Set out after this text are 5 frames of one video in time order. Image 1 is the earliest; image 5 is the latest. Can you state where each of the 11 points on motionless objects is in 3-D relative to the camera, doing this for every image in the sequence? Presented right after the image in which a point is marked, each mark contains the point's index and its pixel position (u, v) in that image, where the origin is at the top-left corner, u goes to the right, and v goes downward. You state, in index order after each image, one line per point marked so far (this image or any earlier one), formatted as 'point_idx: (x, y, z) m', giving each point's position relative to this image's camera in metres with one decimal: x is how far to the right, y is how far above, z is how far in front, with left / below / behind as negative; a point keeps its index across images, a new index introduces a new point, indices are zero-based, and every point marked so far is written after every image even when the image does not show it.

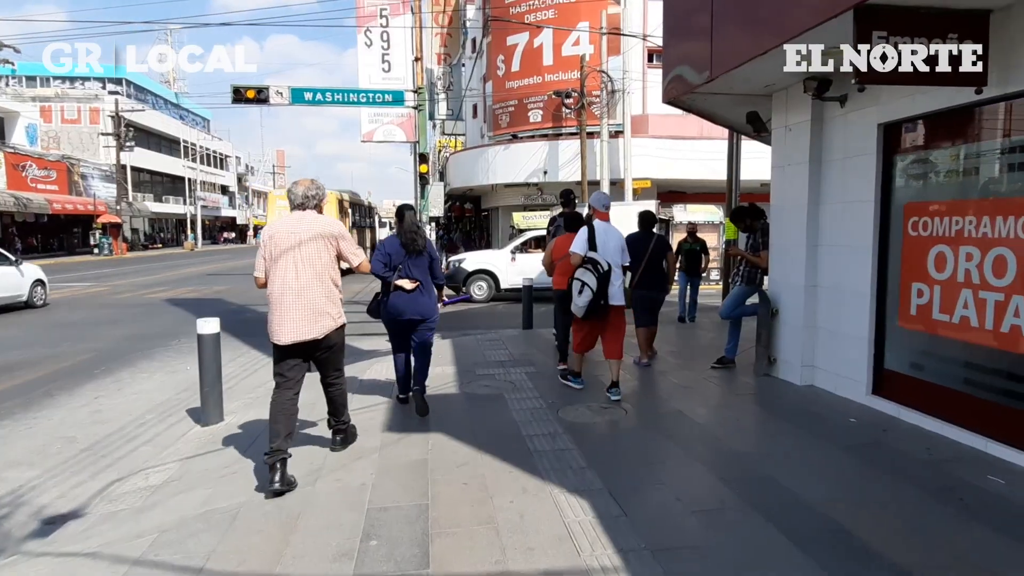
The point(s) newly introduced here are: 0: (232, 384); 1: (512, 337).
0: (-3.4, -1.2, +7.7) m
1: (0.0, -0.7, +9.4) m
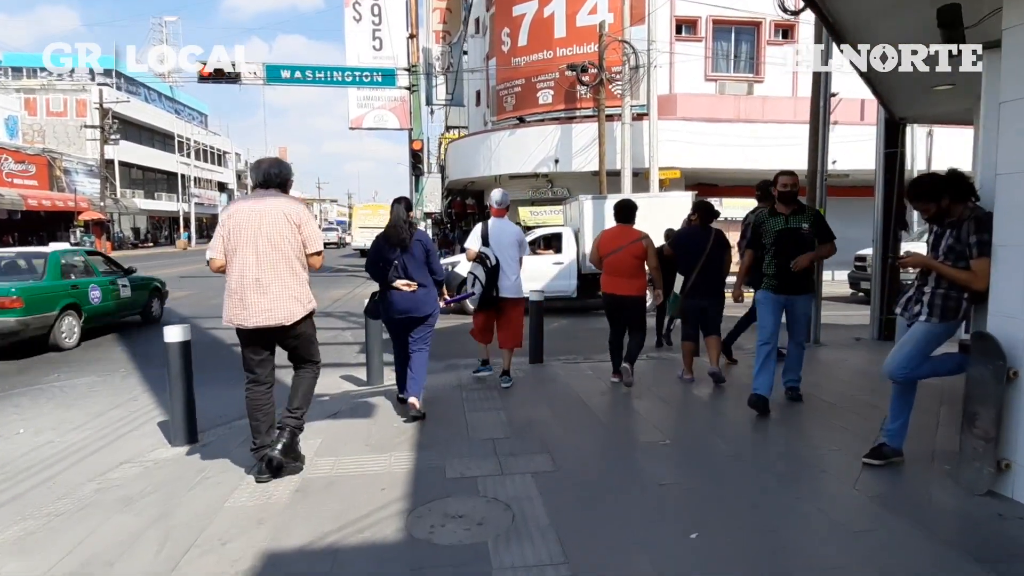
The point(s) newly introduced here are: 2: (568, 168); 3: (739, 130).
0: (-3.4, -1.4, +4.7) m
1: (0.0, -0.9, +6.4) m
2: (+1.6, +3.6, +18.6) m
3: (+6.7, +4.6, +18.3) m
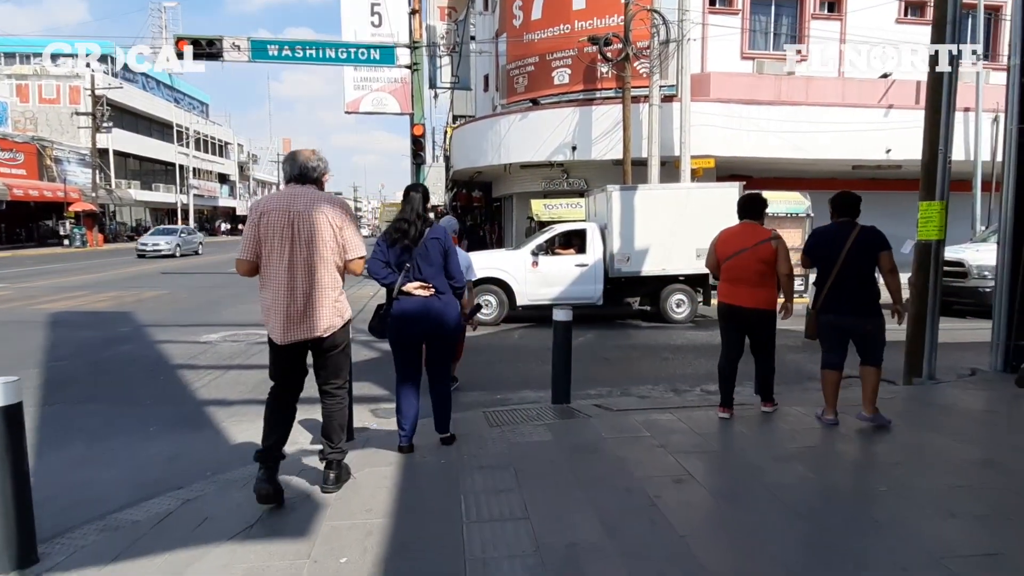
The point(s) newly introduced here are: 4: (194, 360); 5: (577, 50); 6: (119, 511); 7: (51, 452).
0: (-3.3, -1.5, +2.8) m
1: (+0.2, -1.1, +4.4) m
2: (+2.0, +3.5, +16.5) m
3: (+7.0, +4.5, +16.2) m
4: (-4.2, -1.0, +8.3) m
5: (+1.8, +6.5, +16.9) m
6: (-2.5, -1.4, +3.9) m
7: (-3.7, -1.3, +5.0) m
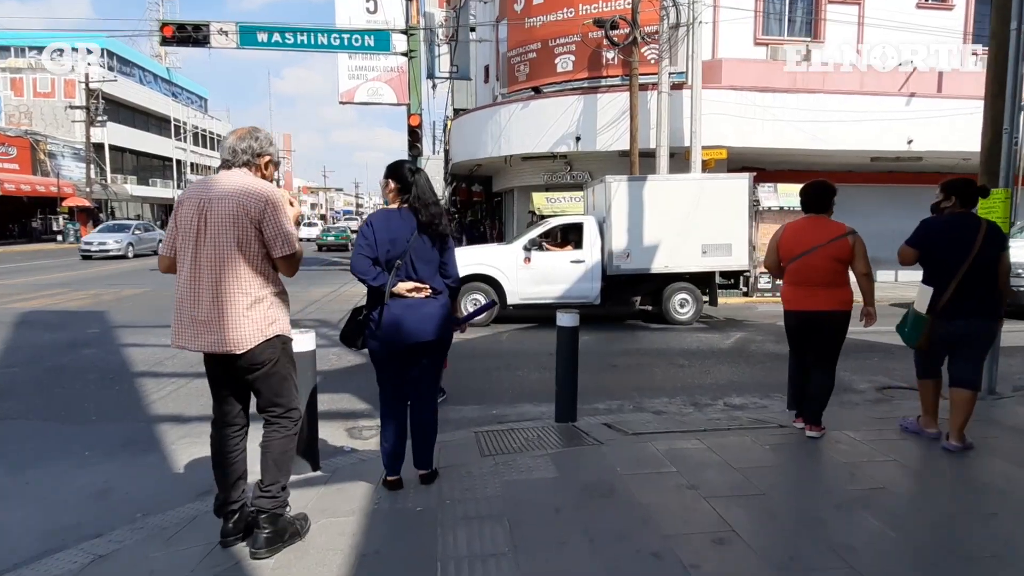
0: (-3.4, -1.5, +2.0) m
1: (+0.2, -1.1, +3.6) m
2: (+2.0, +3.6, +15.7) m
3: (+7.0, +4.6, +15.3) m
4: (-4.2, -0.9, +7.5) m
5: (+1.8, +6.5, +16.0) m
6: (-2.5, -1.4, +3.1) m
7: (-3.7, -1.3, +4.2) m
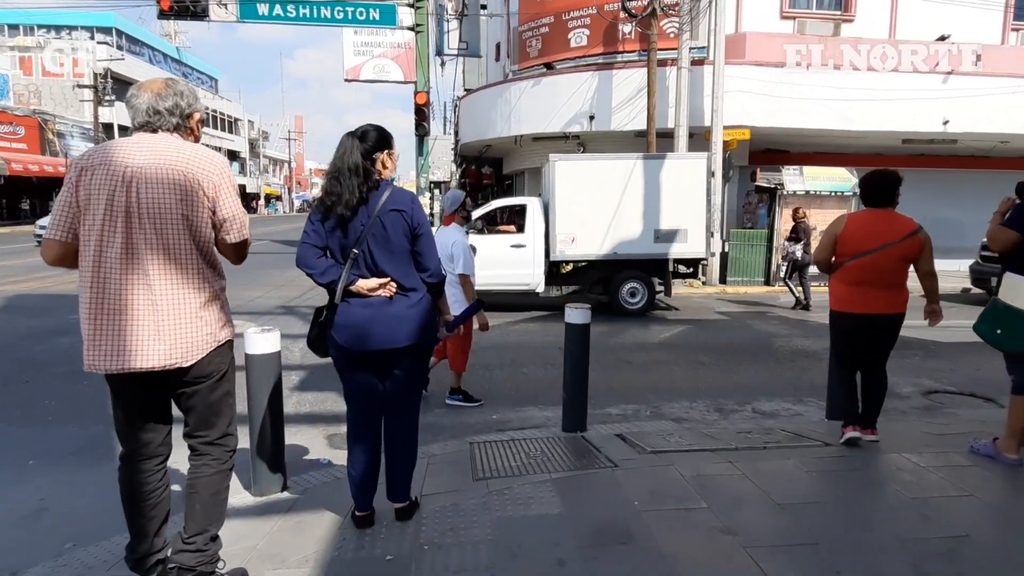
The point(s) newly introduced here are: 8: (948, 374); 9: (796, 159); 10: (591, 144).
0: (-3.4, -1.5, +1.5) m
1: (+0.1, -1.1, +3.0) m
2: (+2.2, +3.9, +14.9) m
3: (+7.3, +4.8, +14.4) m
4: (-4.2, -0.8, +6.9) m
5: (+2.1, +6.8, +15.2) m
6: (-2.5, -1.4, +2.6) m
7: (-3.7, -1.3, +3.7) m
8: (+4.5, -0.9, +6.4) m
9: (+7.3, +3.3, +16.1) m
10: (+2.1, +3.8, +16.2) m
